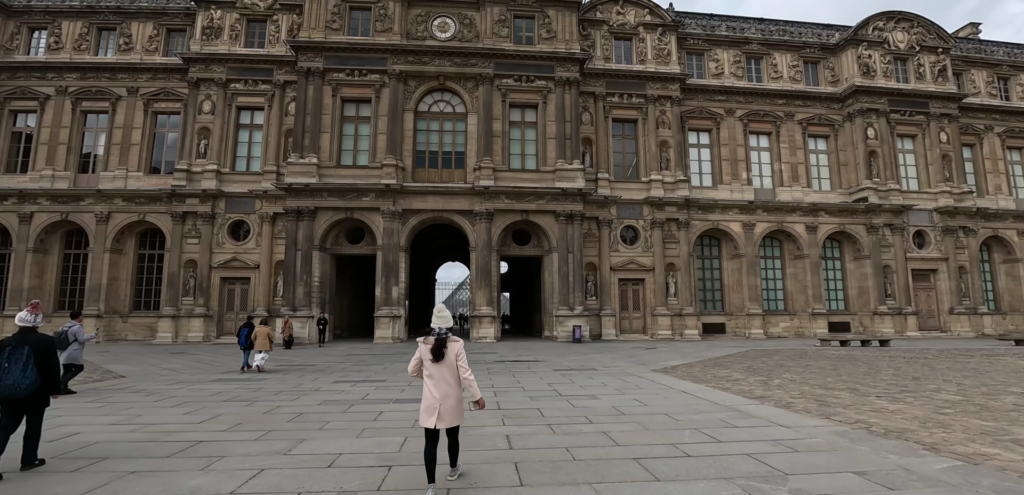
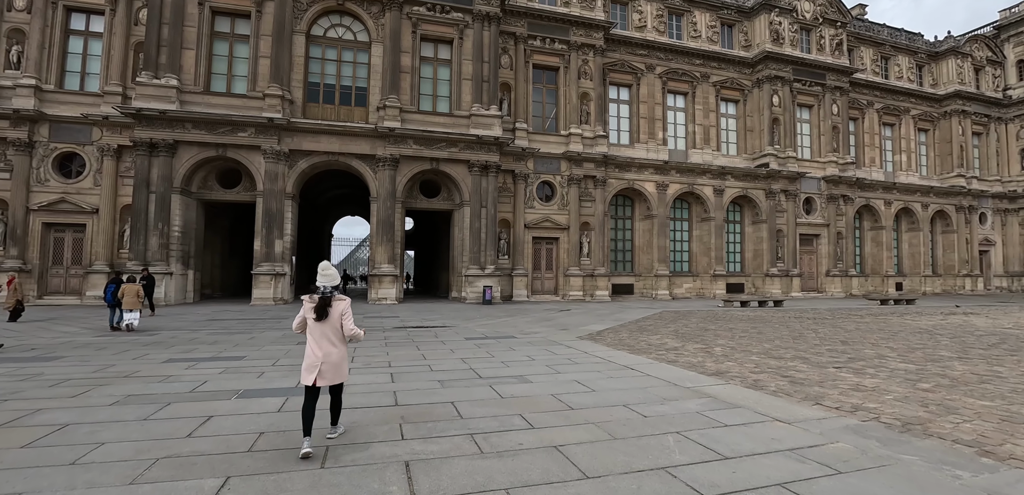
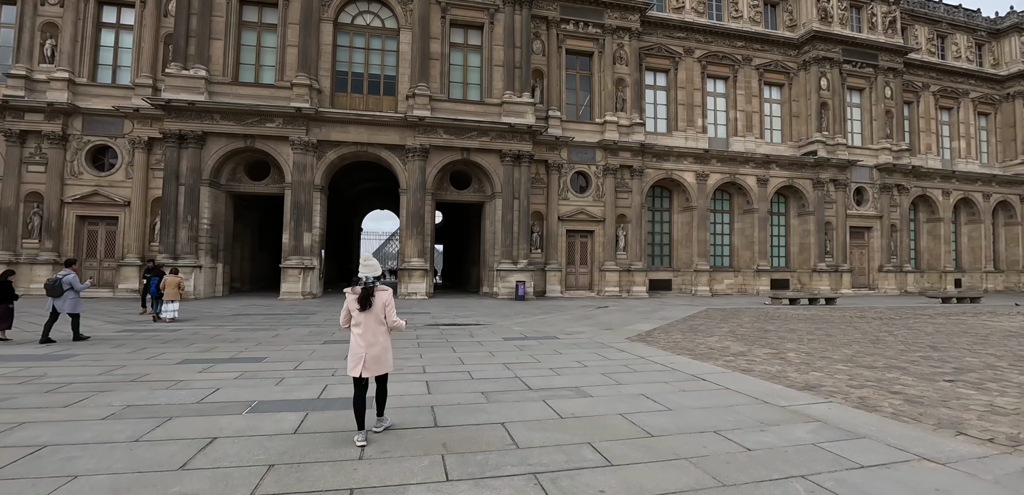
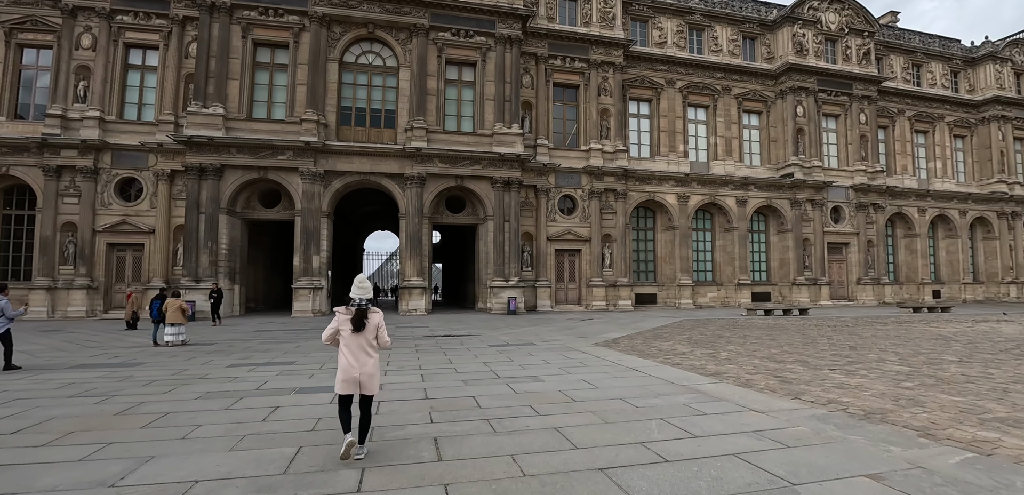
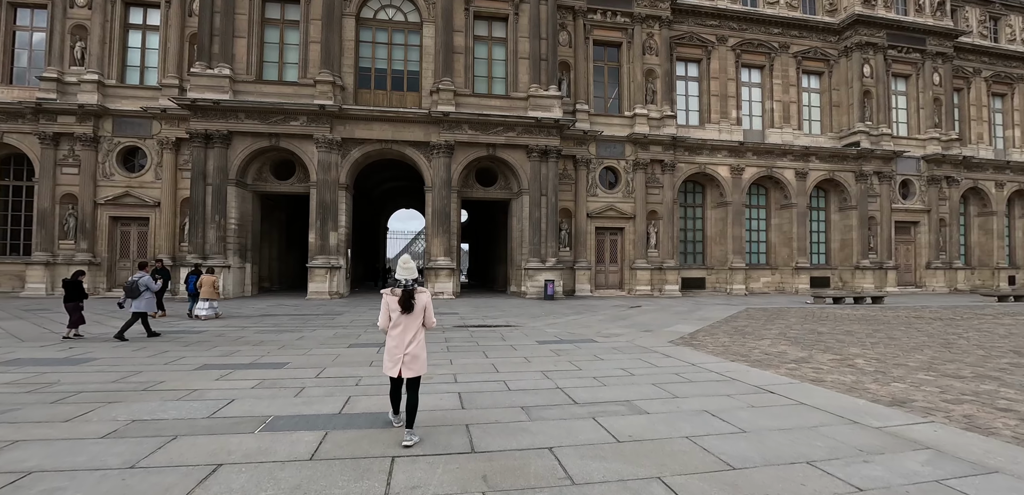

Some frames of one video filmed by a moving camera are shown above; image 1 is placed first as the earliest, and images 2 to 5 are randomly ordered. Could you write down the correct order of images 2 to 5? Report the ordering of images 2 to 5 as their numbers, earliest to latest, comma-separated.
4, 2, 3, 5
